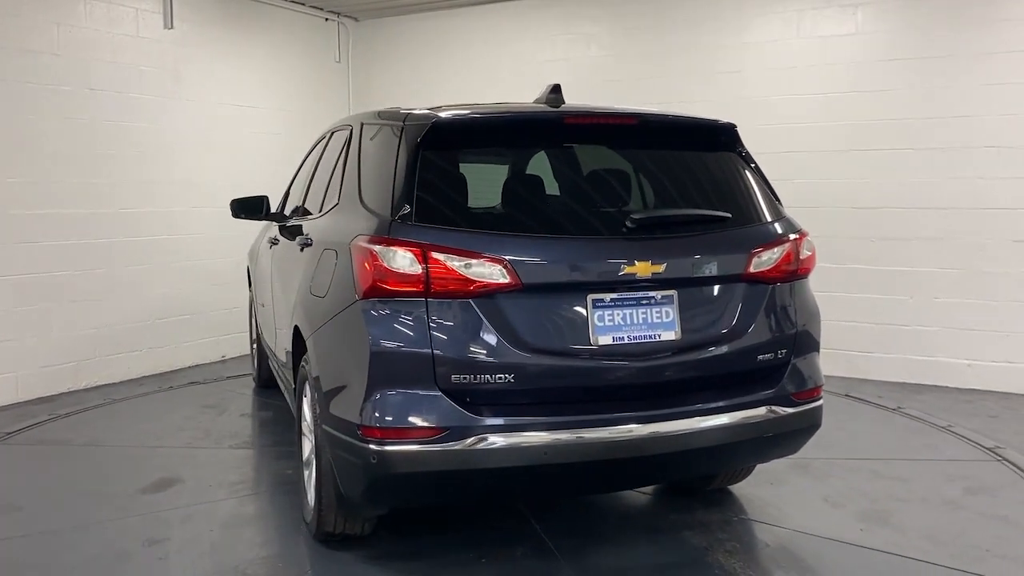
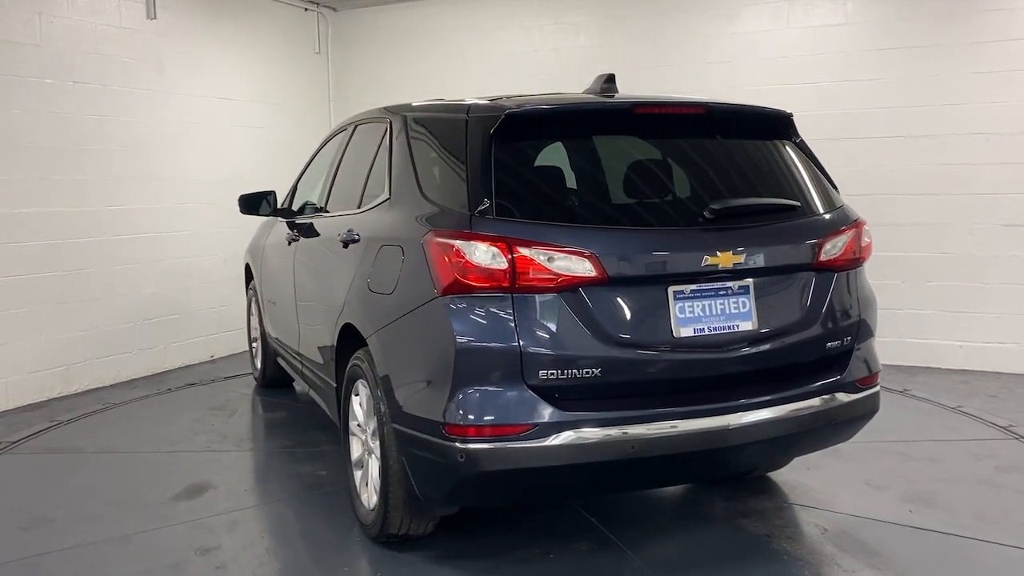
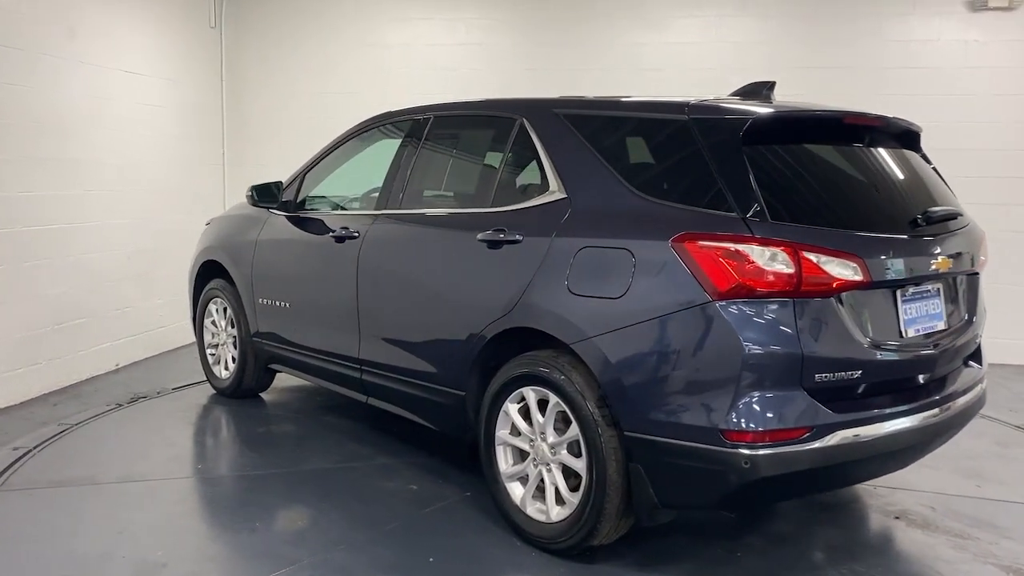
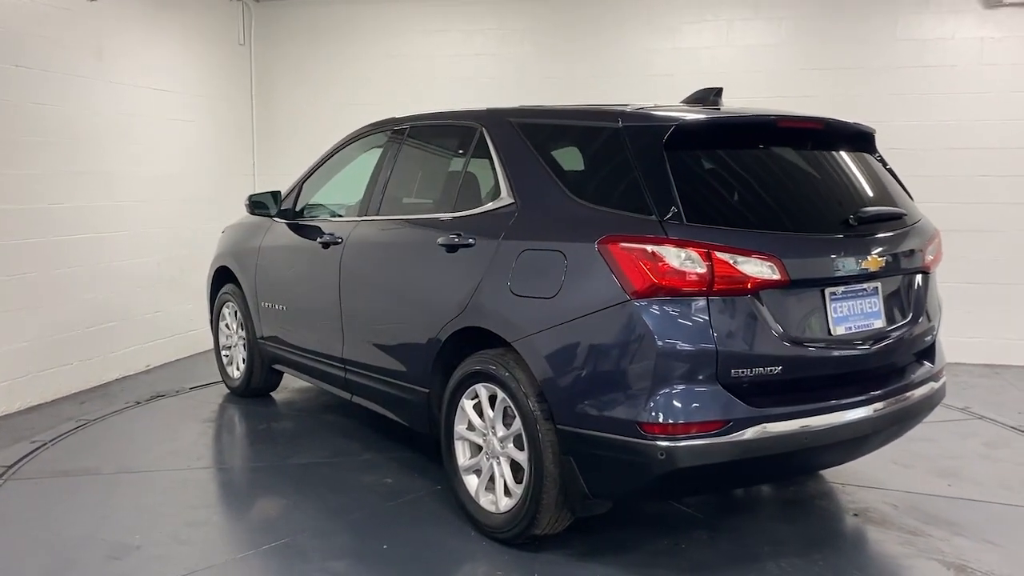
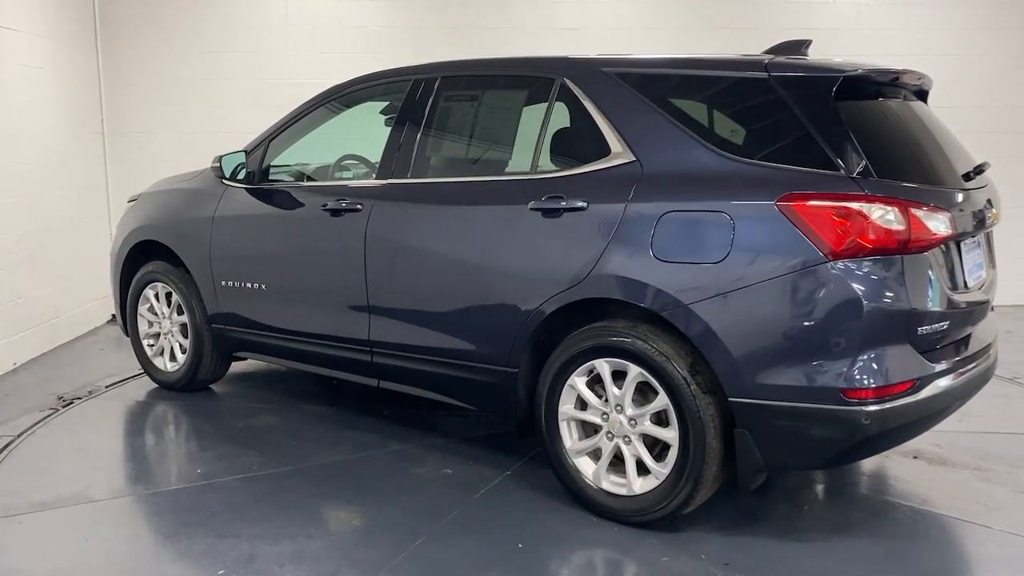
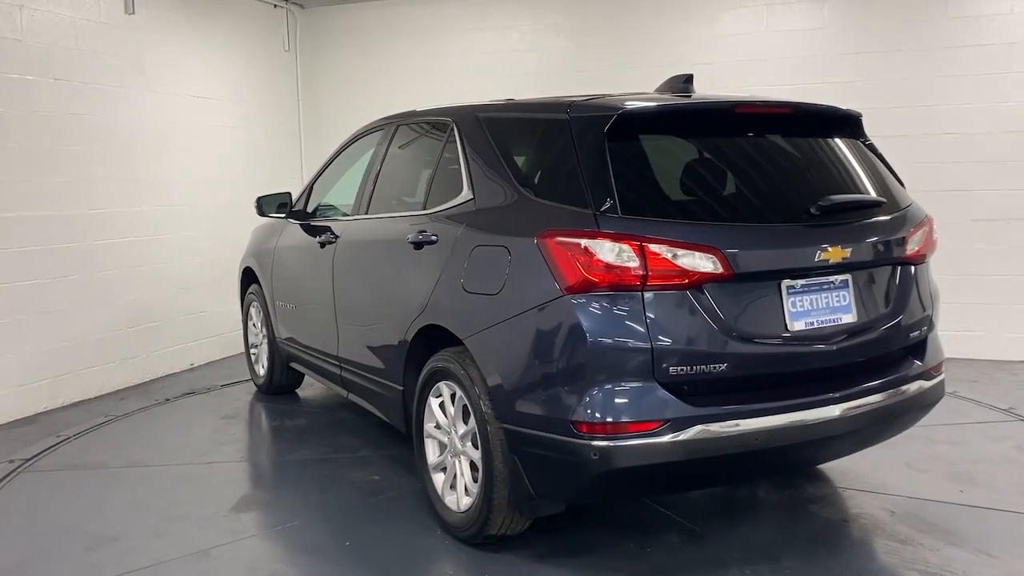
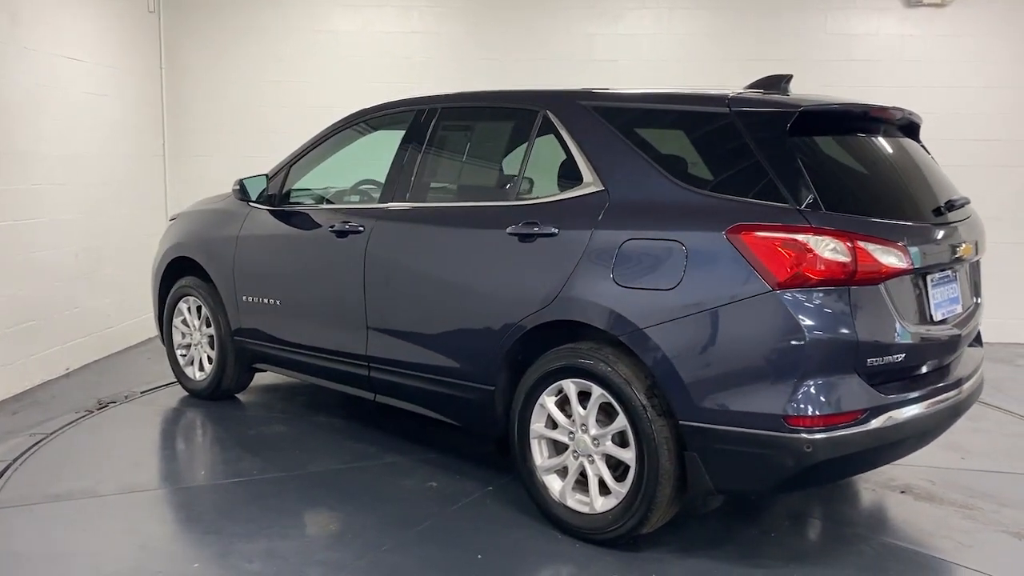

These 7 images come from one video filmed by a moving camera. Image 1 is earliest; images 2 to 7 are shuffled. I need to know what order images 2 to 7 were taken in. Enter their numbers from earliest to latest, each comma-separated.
2, 6, 4, 3, 7, 5
